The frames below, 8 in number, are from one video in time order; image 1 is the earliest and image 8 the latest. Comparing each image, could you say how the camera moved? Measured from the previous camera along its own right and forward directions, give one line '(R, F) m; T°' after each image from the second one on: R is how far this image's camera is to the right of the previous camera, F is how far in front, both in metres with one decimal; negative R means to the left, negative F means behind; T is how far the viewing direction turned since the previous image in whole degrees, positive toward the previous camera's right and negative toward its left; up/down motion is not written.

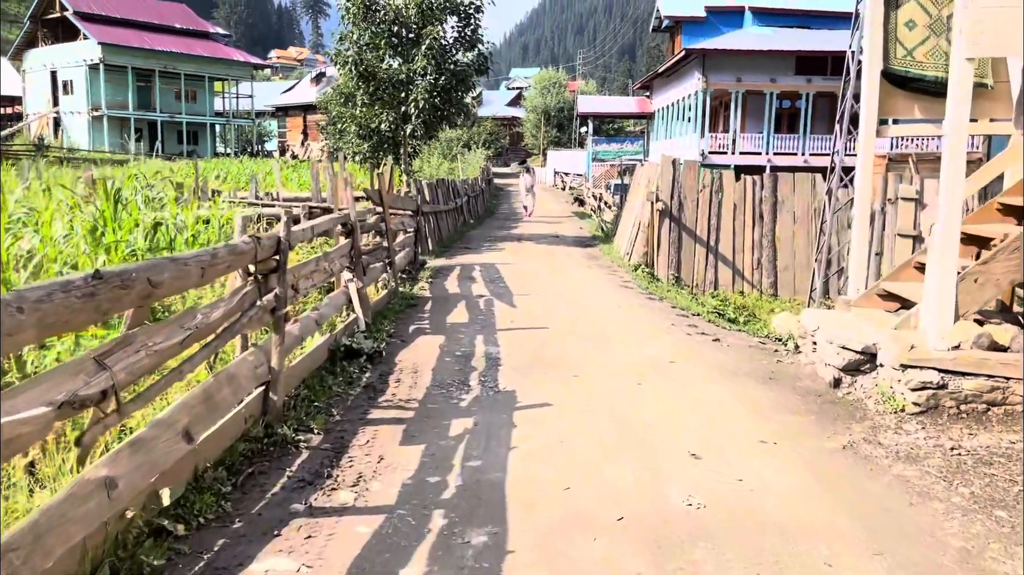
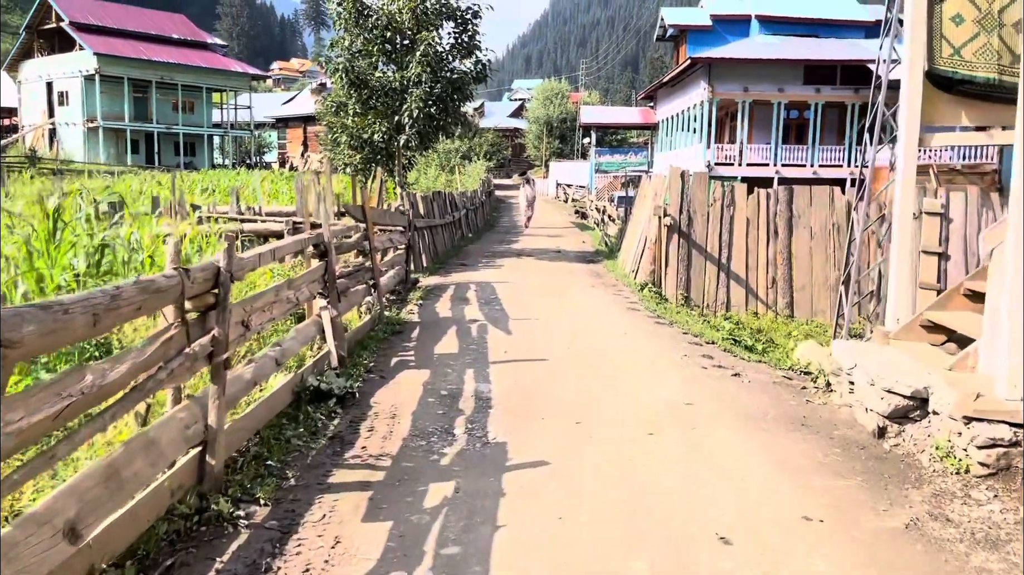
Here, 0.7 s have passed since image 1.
(+0.1, +0.8) m; 0°
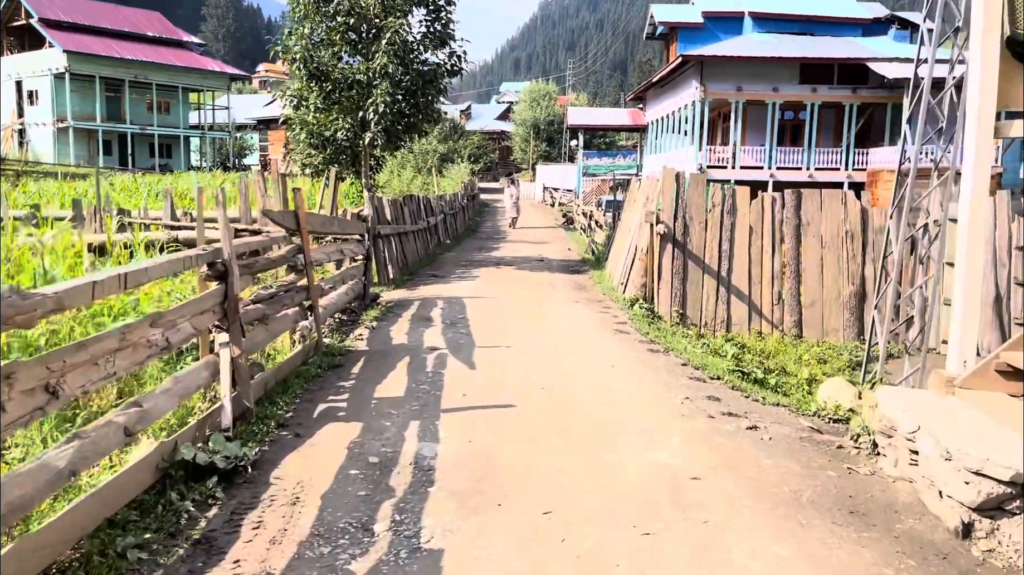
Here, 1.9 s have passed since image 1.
(+0.2, +1.4) m; +1°
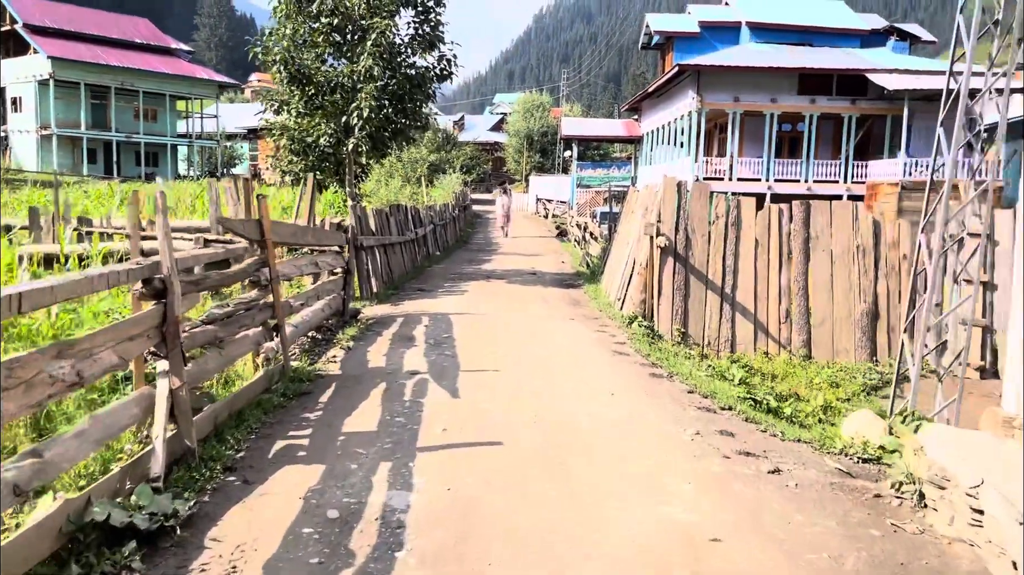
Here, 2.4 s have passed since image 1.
(0.0, +0.7) m; 0°
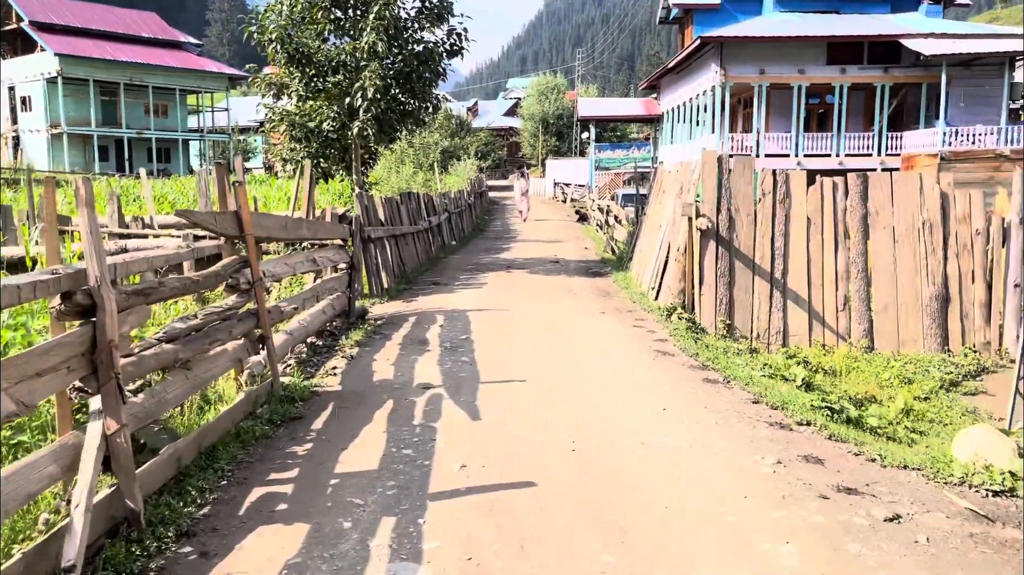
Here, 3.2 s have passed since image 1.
(-0.1, +1.0) m; -1°
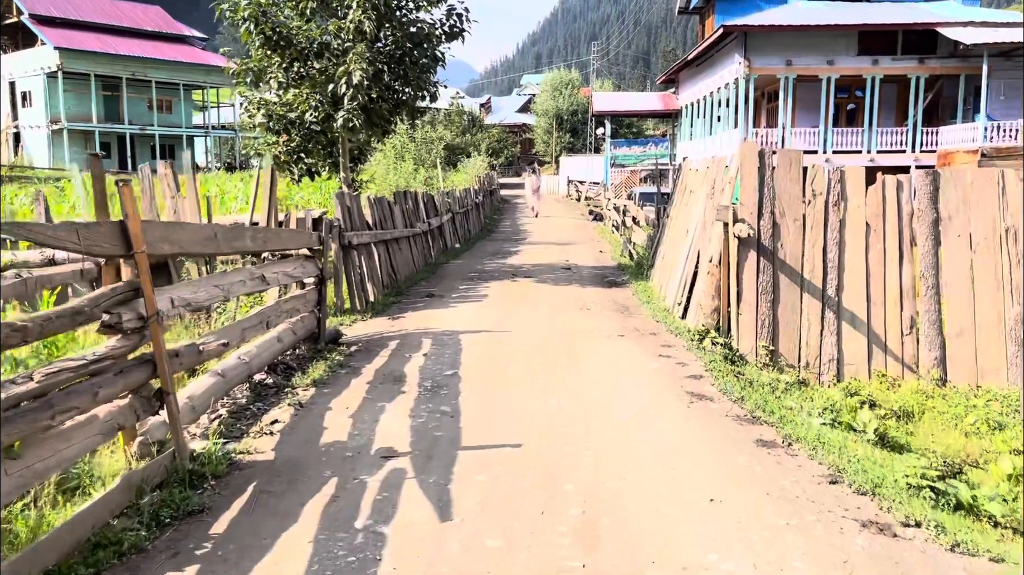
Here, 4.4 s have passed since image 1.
(+0.1, +1.4) m; -1°
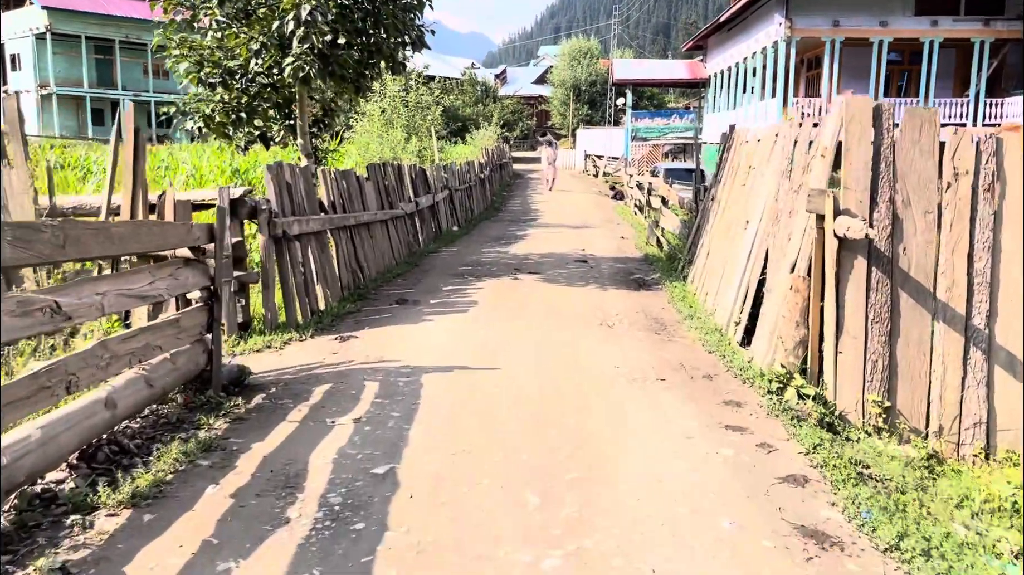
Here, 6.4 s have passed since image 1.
(+0.2, +2.5) m; -1°
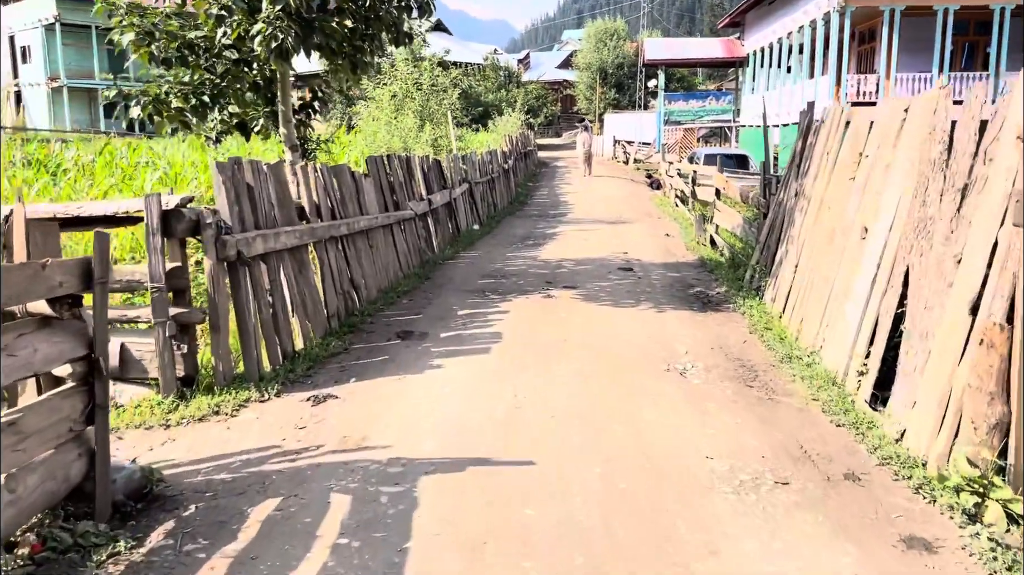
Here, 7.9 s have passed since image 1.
(-0.1, +1.8) m; -2°
